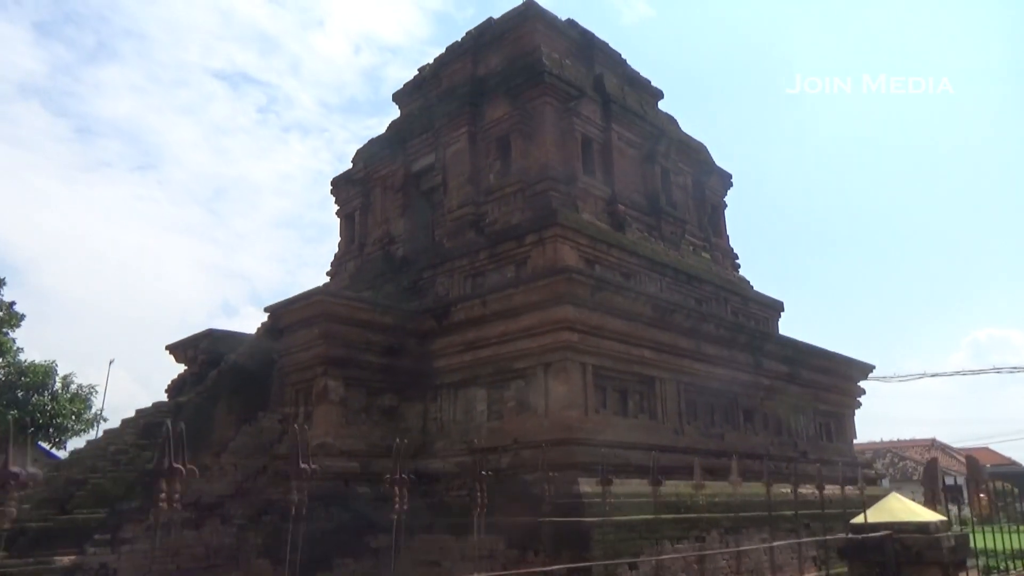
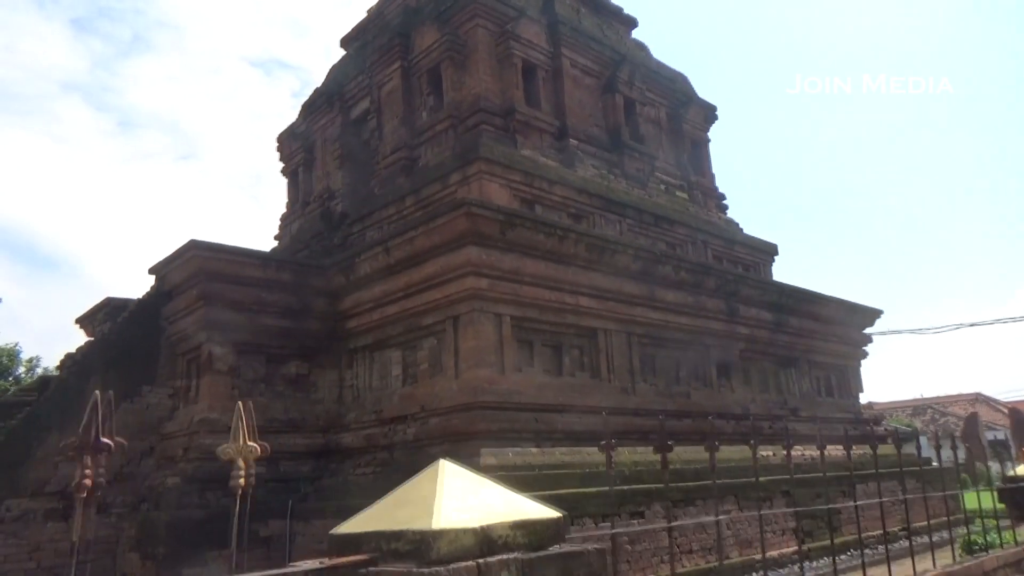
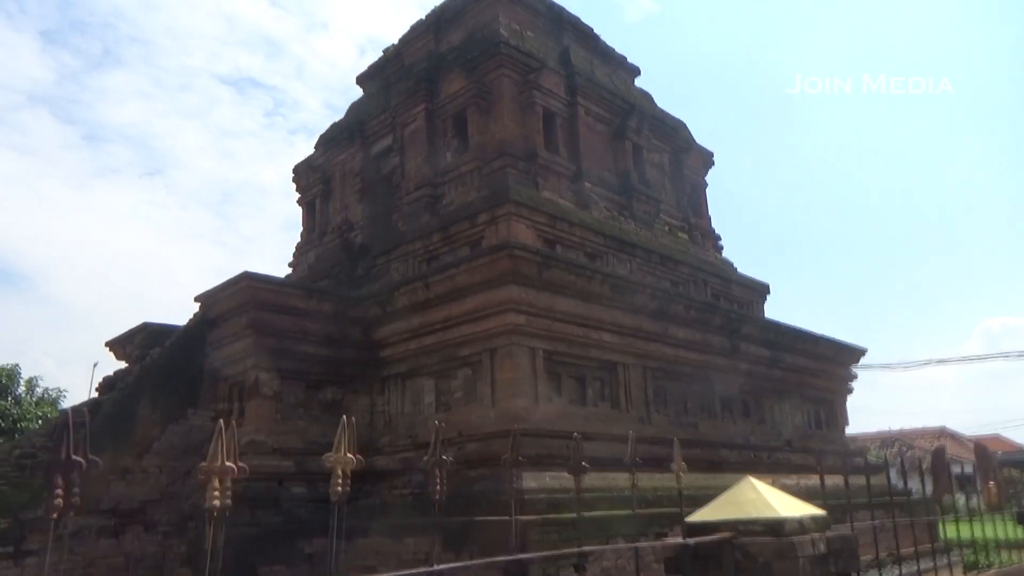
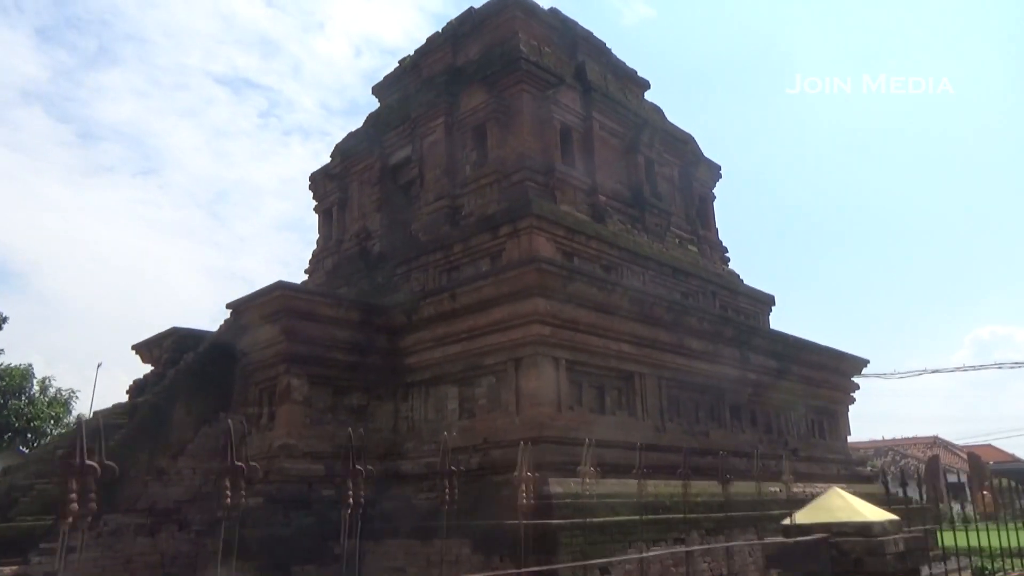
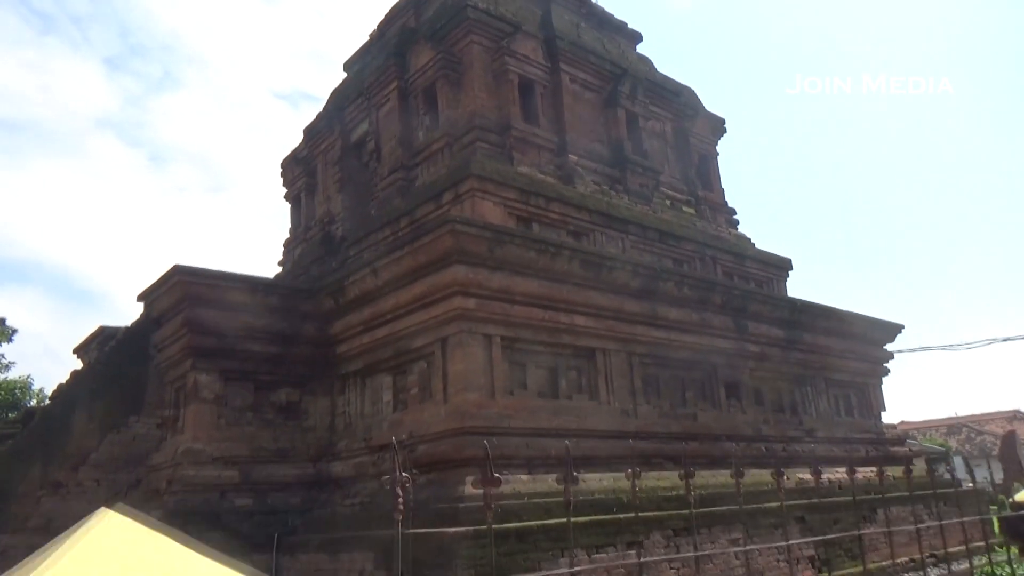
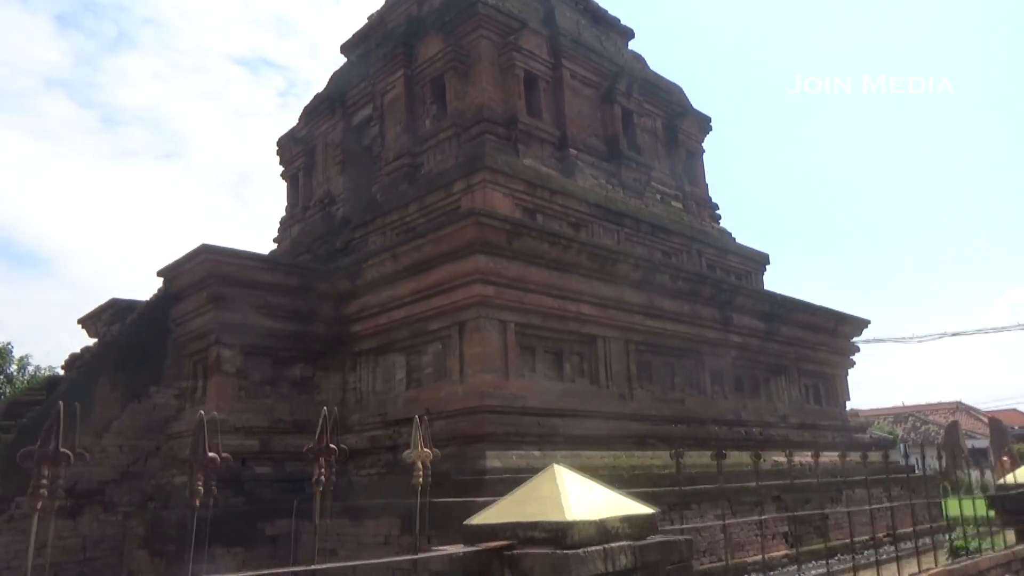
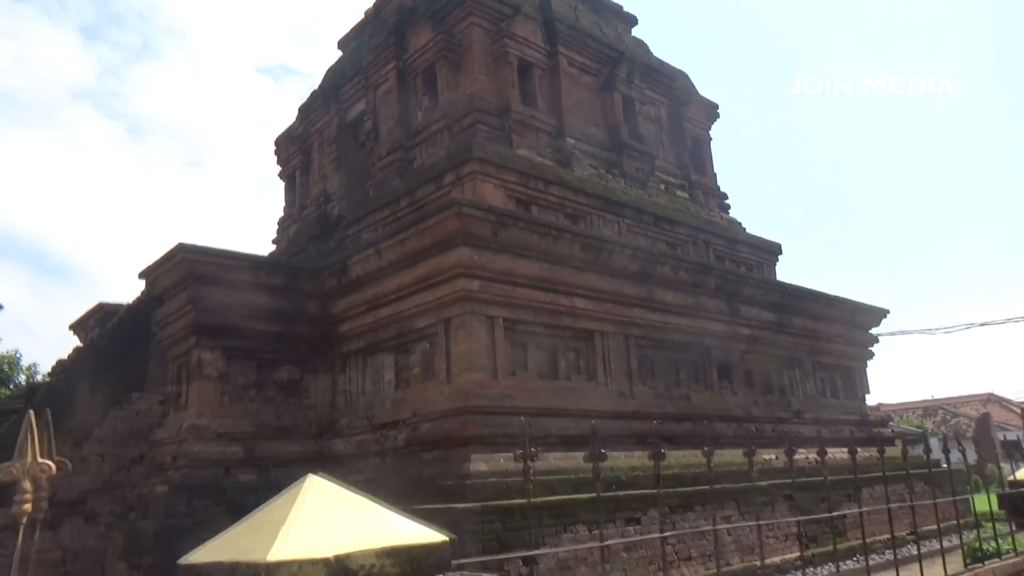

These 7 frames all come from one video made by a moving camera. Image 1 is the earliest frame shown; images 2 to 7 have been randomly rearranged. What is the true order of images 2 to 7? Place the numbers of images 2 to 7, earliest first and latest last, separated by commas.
4, 3, 6, 2, 7, 5
